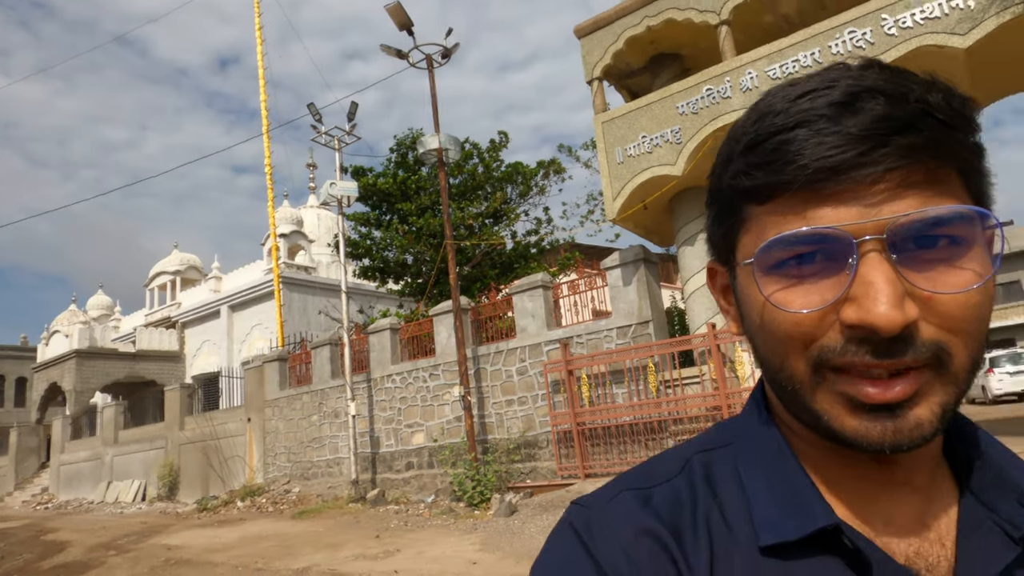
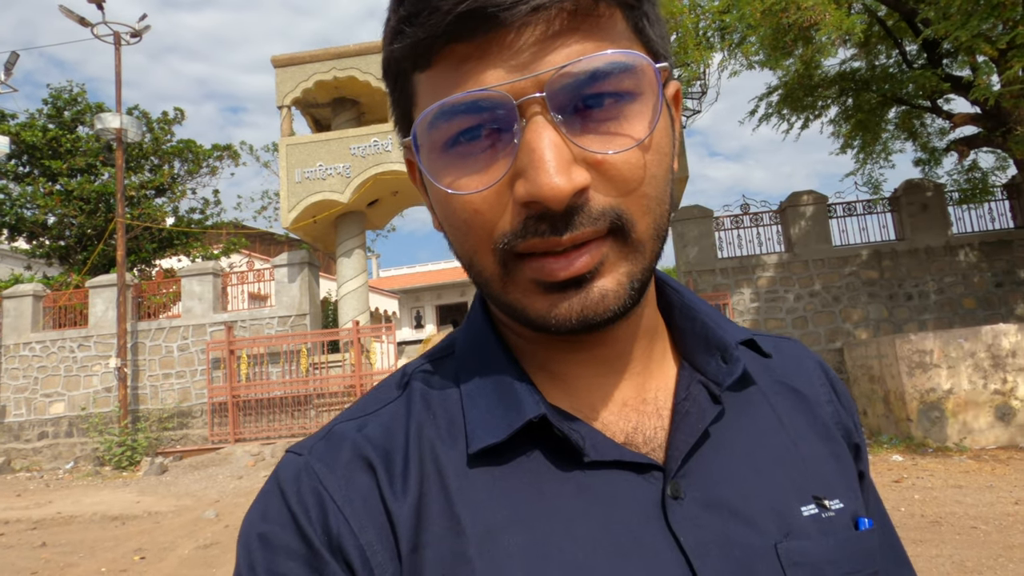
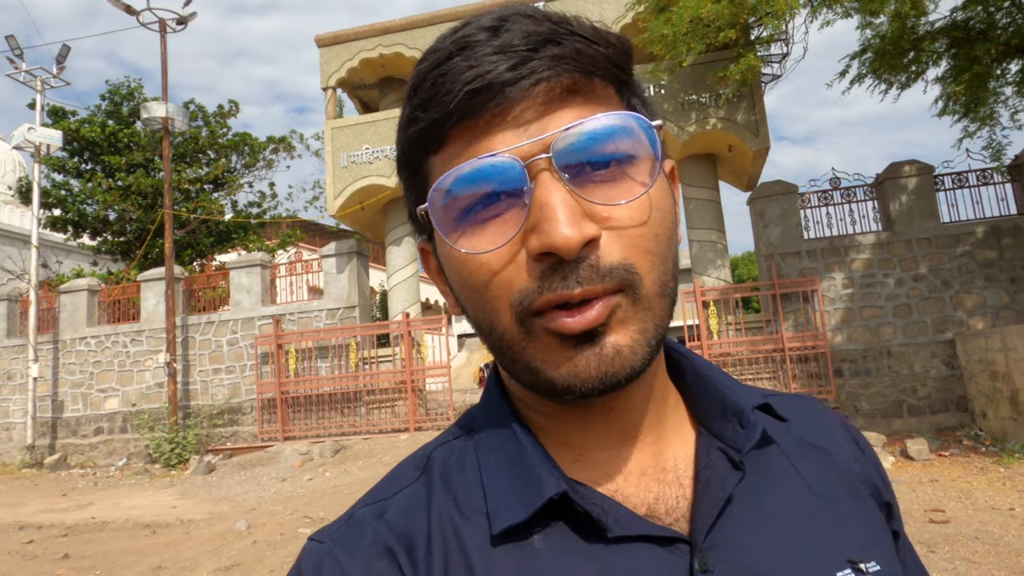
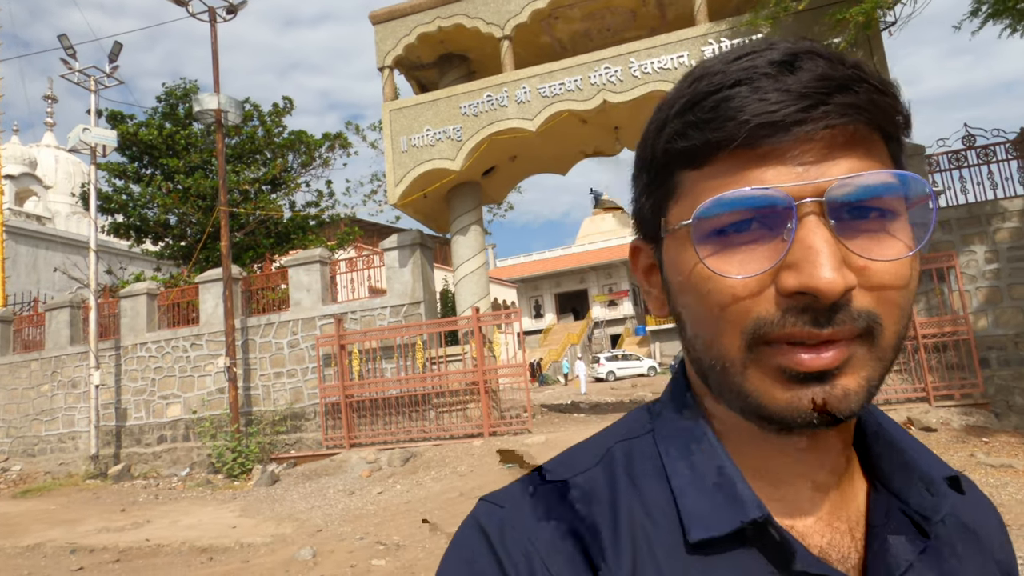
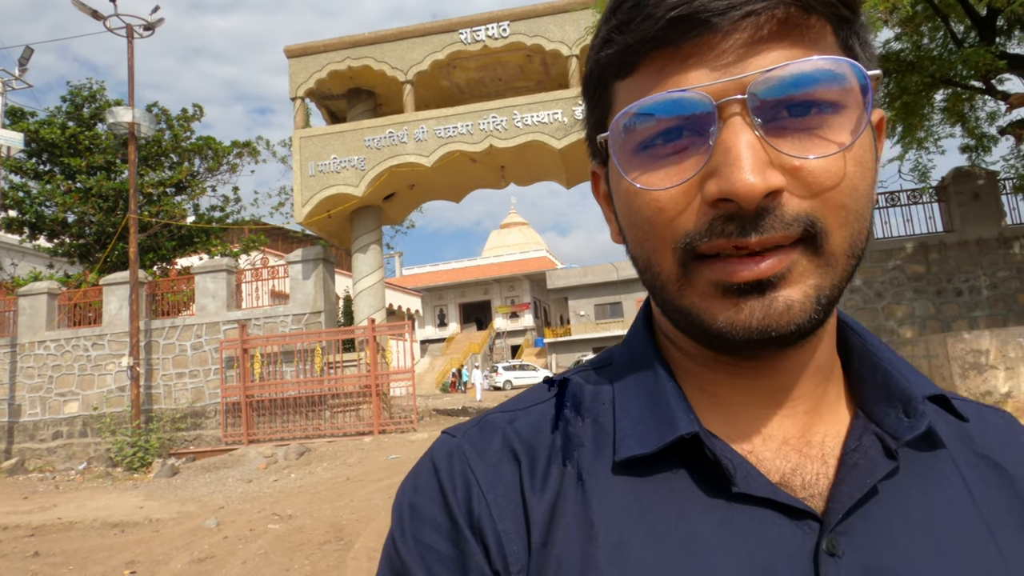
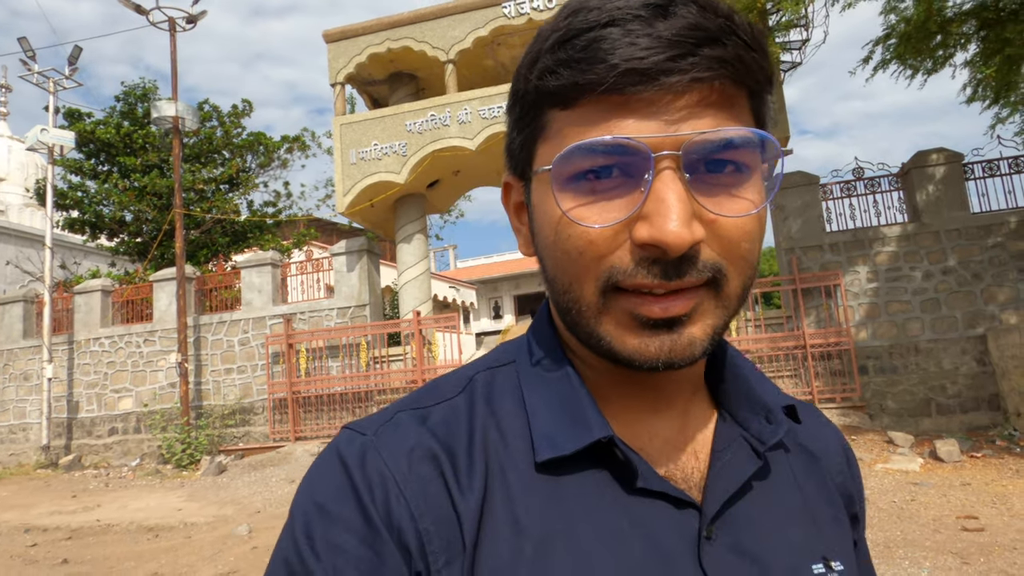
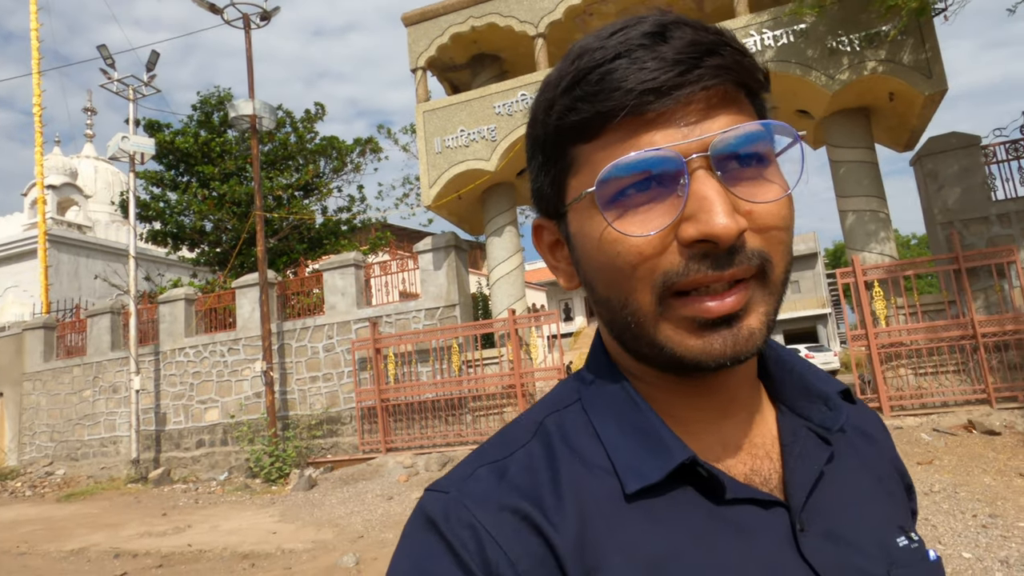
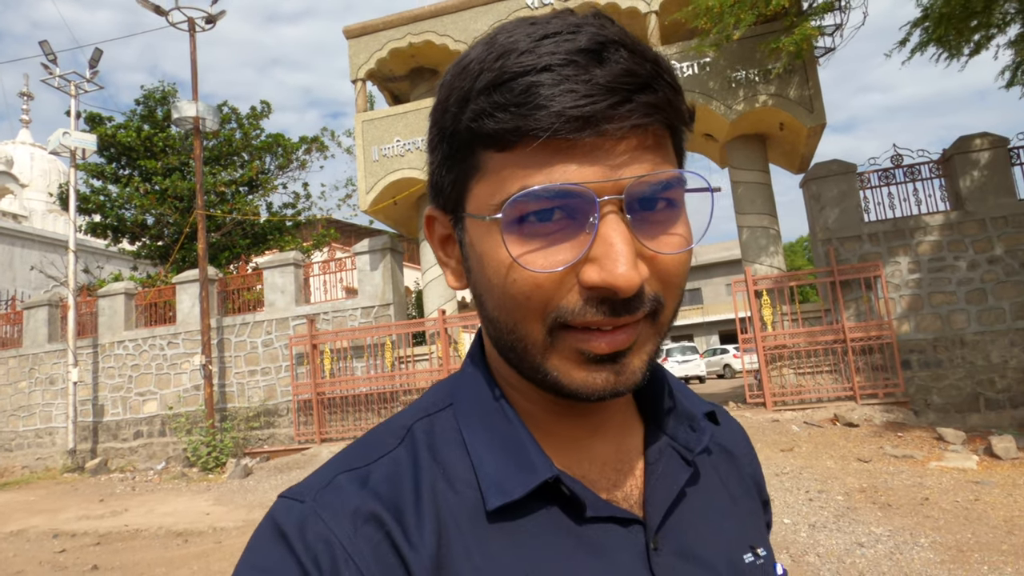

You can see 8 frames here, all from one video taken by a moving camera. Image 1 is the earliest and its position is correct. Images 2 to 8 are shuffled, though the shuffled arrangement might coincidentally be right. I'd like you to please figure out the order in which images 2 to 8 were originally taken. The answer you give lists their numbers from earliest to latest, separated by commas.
7, 4, 8, 6, 3, 5, 2
